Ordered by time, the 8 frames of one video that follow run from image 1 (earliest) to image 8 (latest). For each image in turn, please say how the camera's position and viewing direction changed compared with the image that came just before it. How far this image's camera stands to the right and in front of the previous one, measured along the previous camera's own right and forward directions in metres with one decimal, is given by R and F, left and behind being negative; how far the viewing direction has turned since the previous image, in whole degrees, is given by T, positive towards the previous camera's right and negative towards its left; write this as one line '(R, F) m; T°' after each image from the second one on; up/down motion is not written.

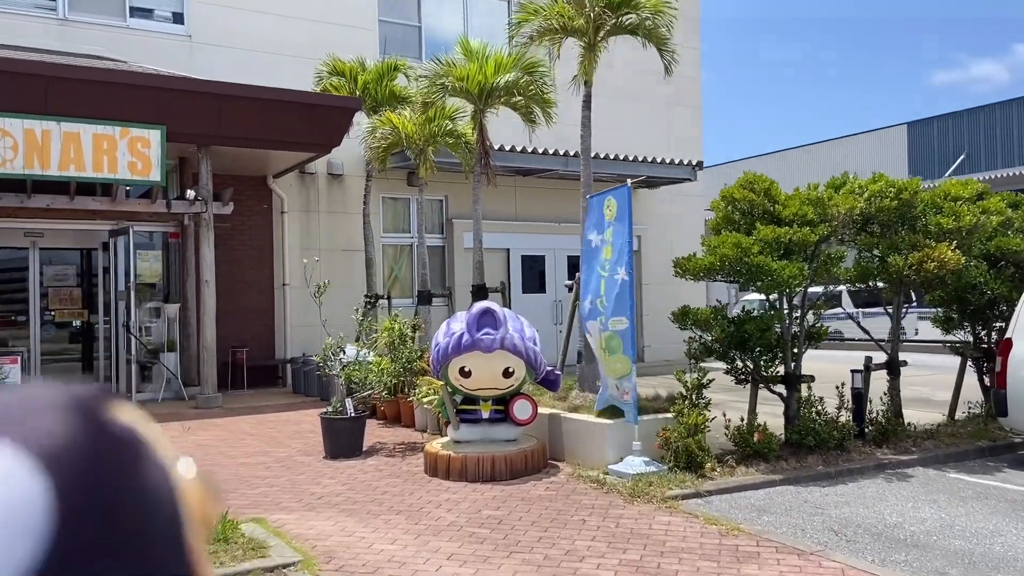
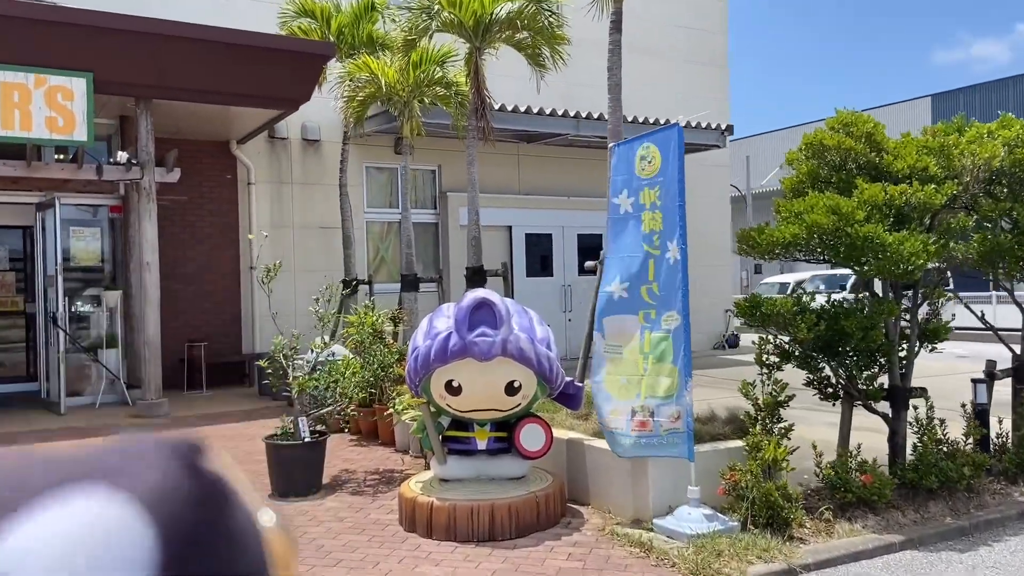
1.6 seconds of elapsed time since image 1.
(0.0, +2.1) m; 0°
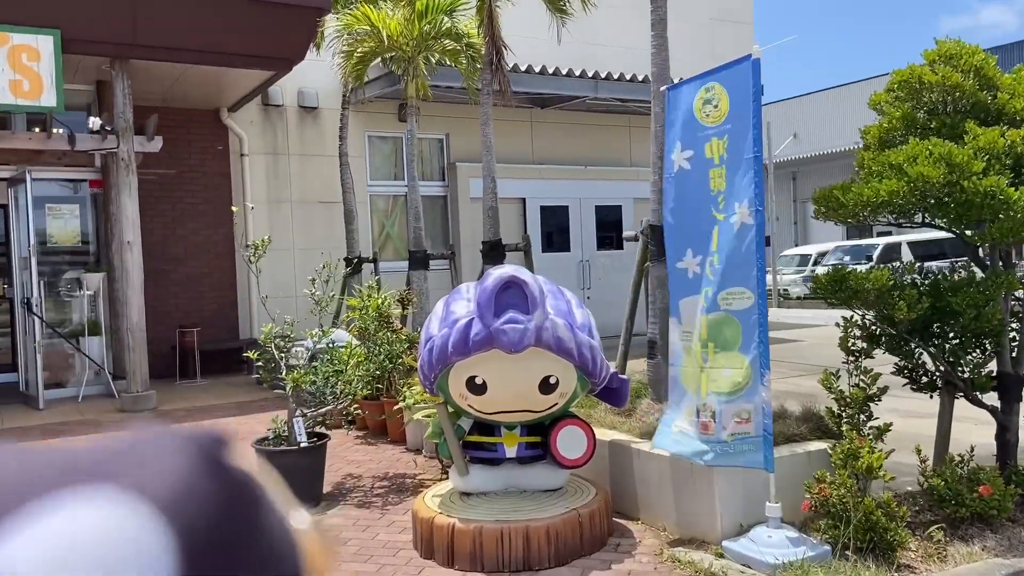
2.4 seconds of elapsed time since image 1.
(-0.1, +1.0) m; 0°
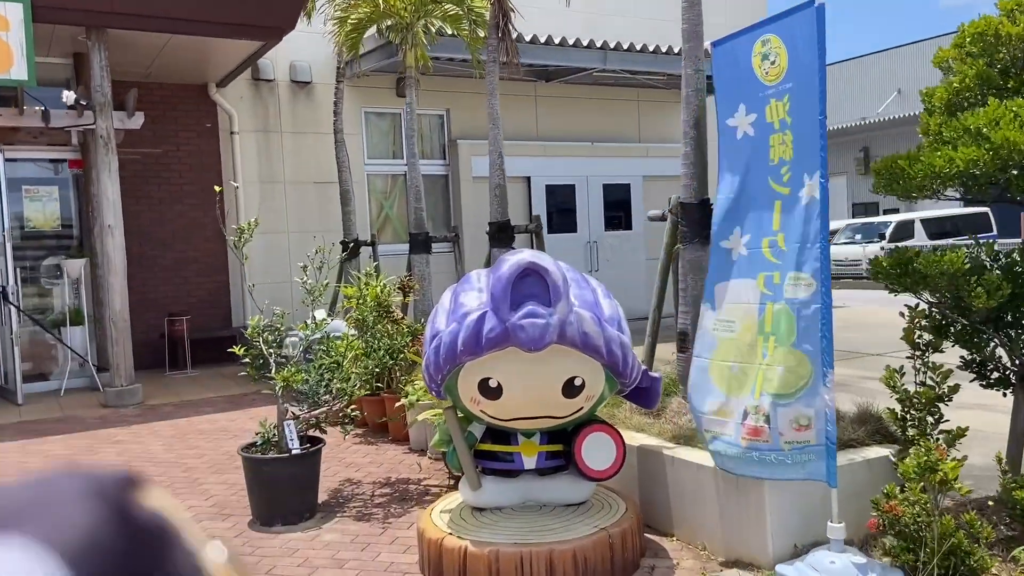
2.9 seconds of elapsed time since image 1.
(-0.1, +0.6) m; 0°
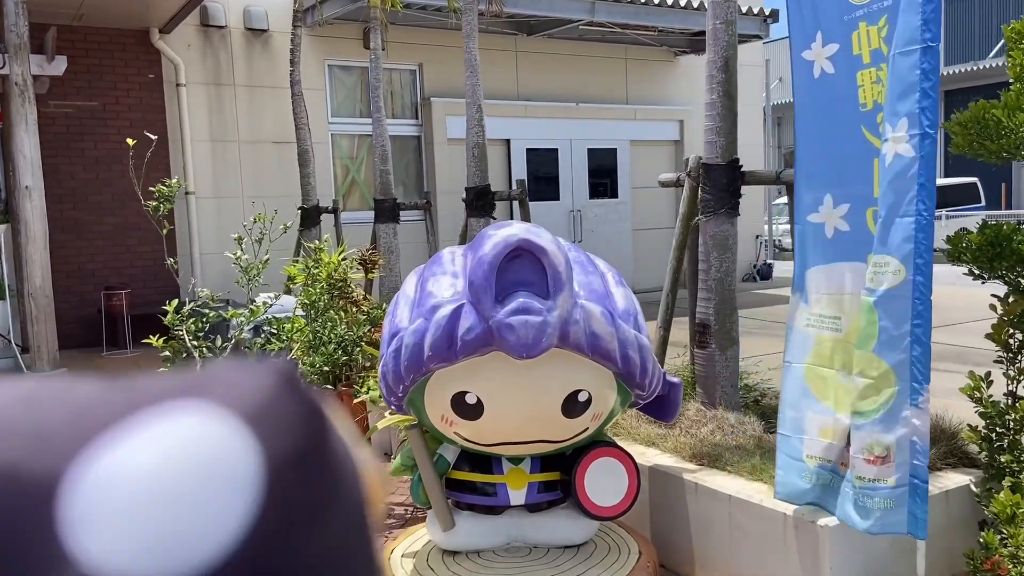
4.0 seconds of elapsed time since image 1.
(0.0, +1.0) m; +2°
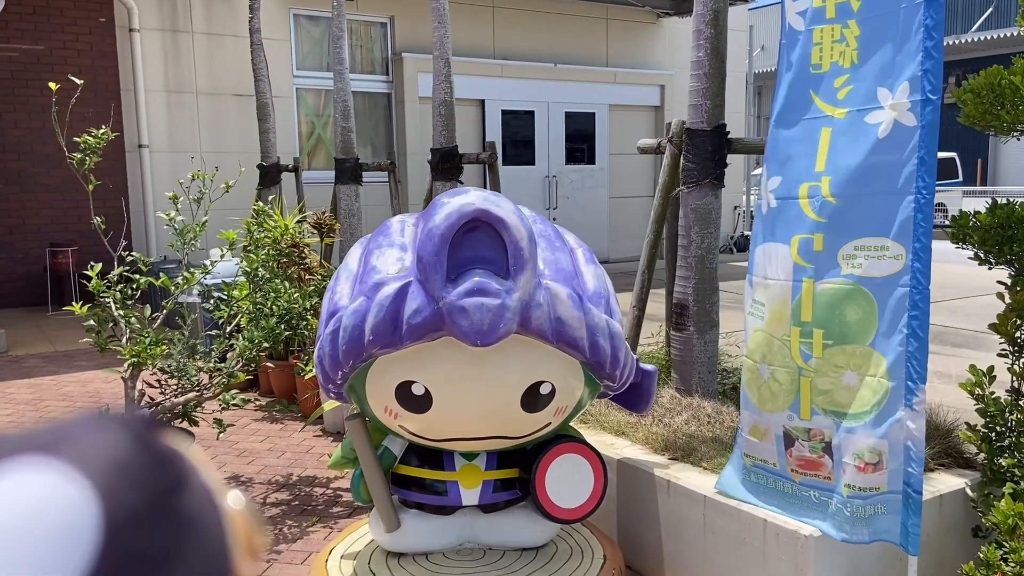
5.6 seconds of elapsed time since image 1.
(+0.1, +0.4) m; +2°
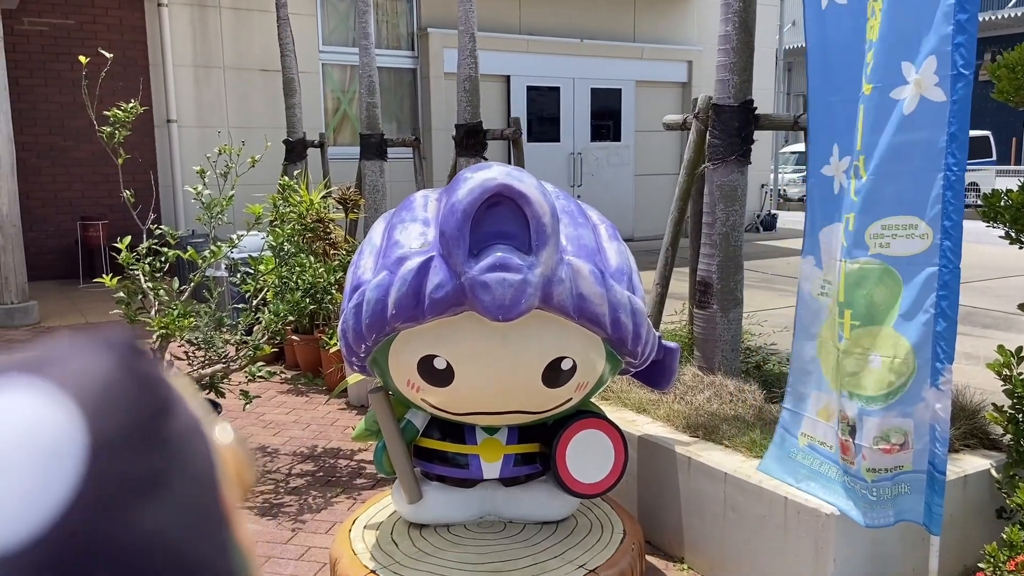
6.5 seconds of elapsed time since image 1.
(0.0, 0.0) m; -2°
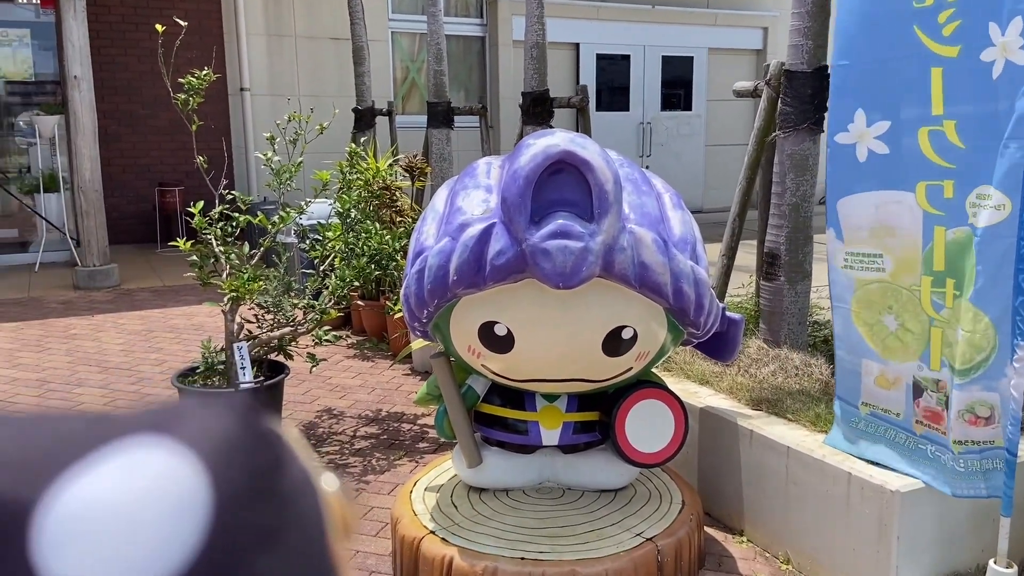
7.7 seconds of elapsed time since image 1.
(0.0, 0.0) m; -4°
